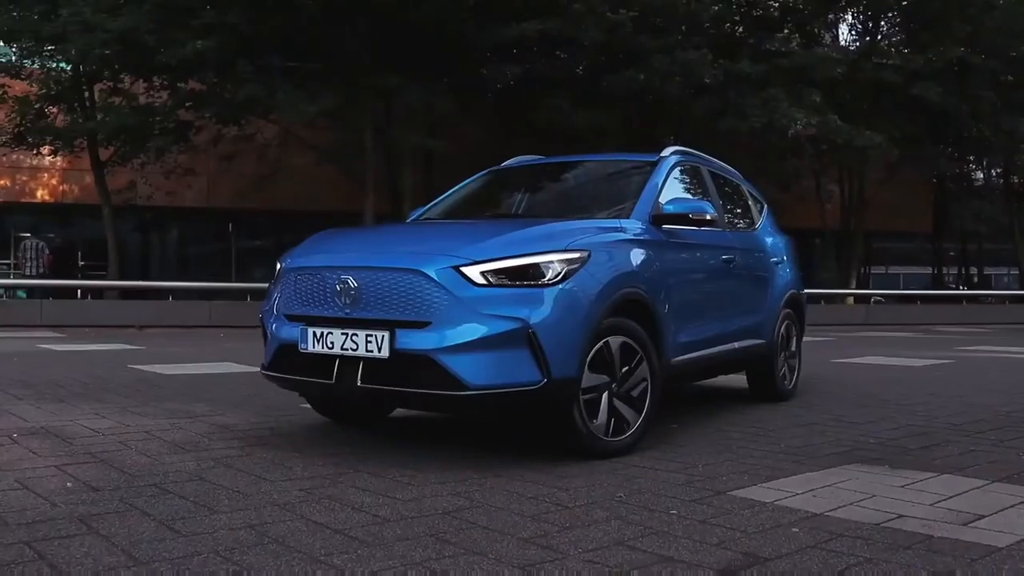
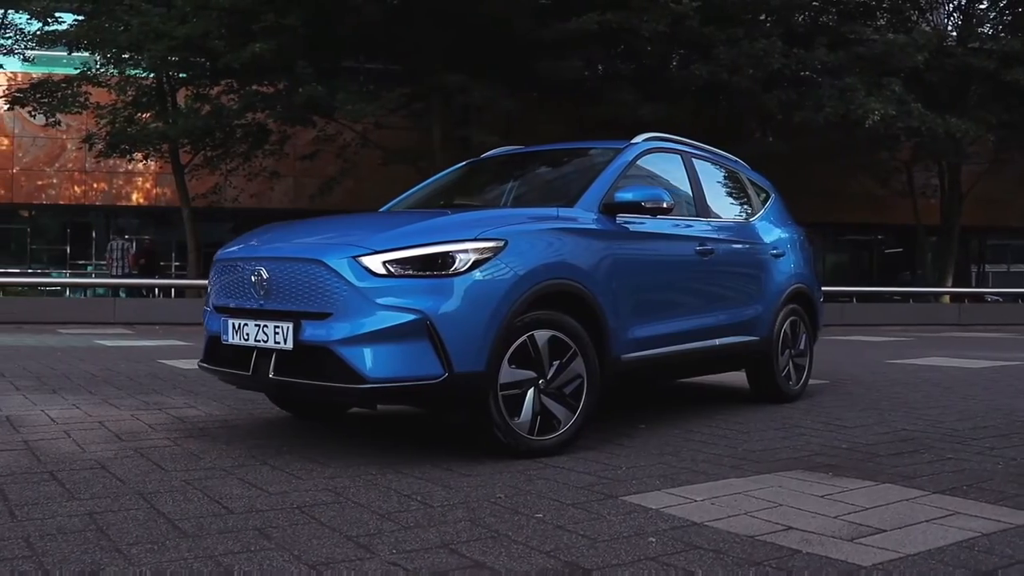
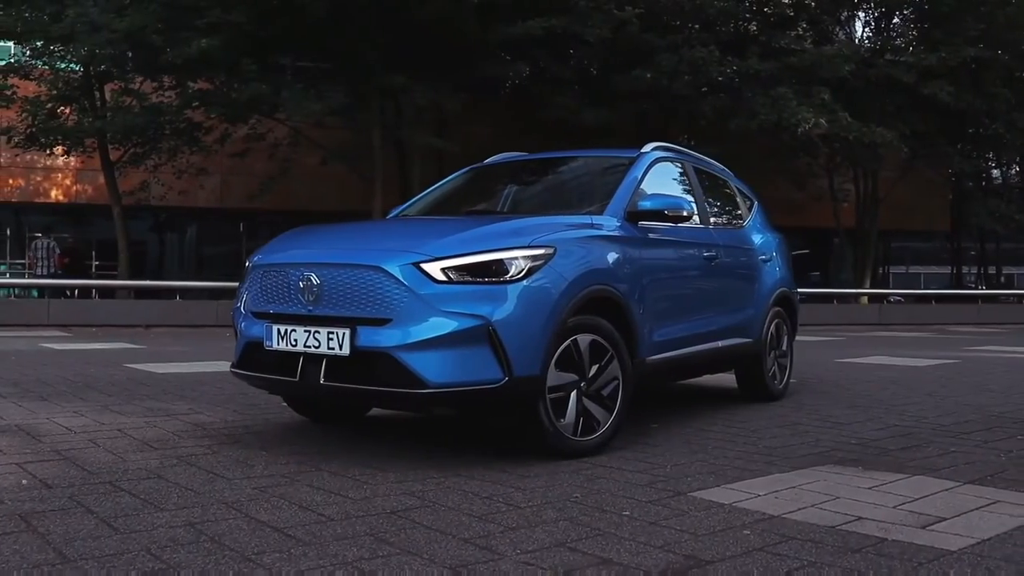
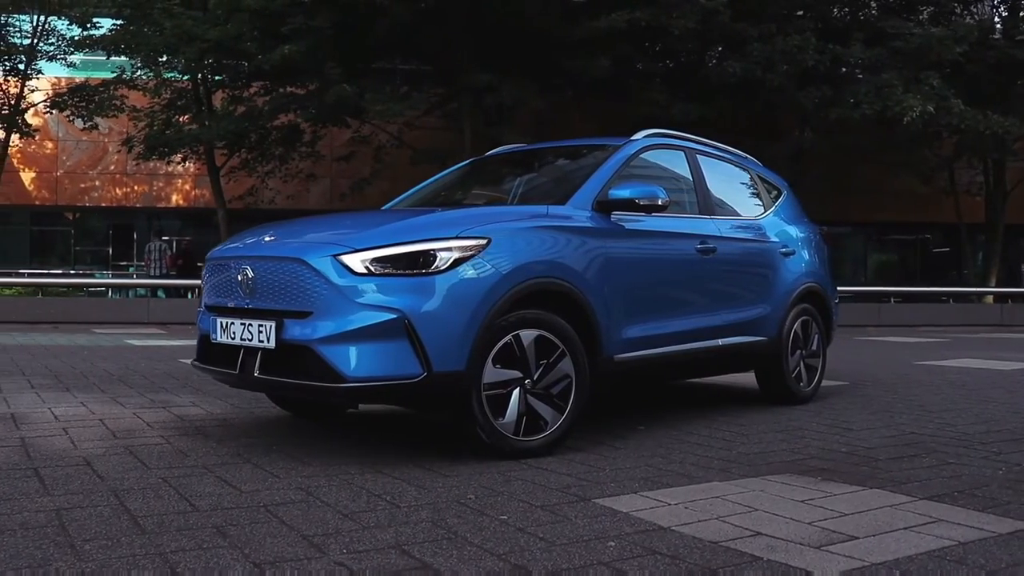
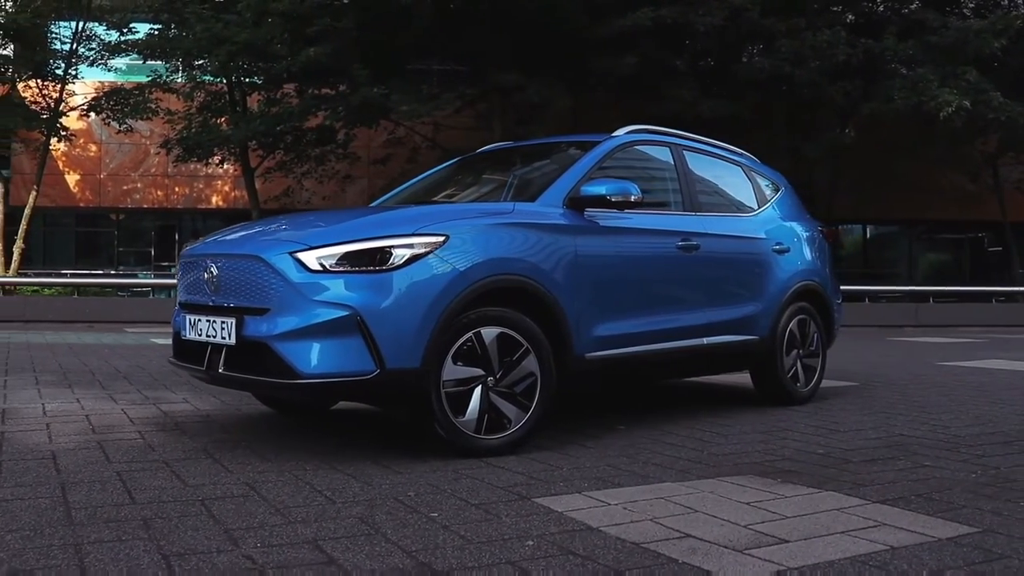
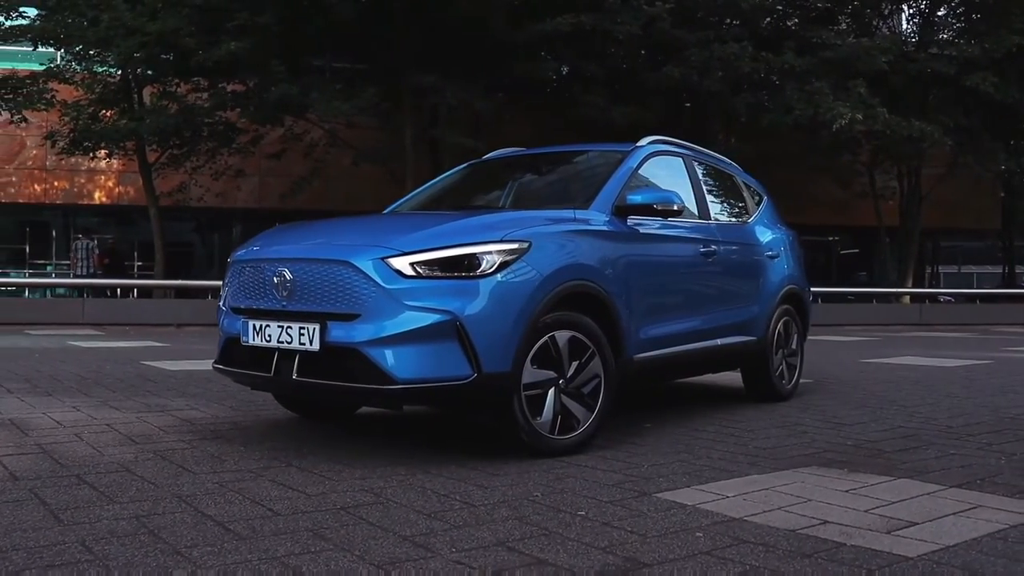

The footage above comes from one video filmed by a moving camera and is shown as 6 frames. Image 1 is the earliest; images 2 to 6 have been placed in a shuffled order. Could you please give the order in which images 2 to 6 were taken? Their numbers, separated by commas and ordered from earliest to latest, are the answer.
3, 6, 2, 4, 5
